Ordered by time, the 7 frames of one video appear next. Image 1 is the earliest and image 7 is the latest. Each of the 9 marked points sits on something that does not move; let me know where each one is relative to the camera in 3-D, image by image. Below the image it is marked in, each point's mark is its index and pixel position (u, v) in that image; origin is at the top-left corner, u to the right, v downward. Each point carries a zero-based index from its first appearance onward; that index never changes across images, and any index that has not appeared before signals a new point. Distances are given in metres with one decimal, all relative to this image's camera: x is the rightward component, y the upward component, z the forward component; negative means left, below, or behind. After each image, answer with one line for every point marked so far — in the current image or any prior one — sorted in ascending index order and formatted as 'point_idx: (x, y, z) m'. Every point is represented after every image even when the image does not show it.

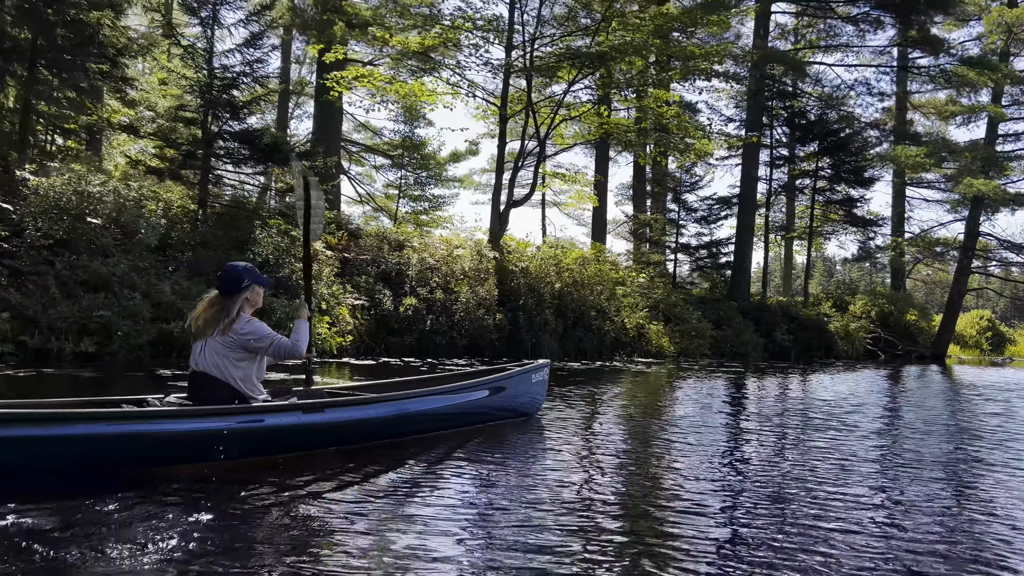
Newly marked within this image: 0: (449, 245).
0: (-1.1, +0.7, +13.2) m
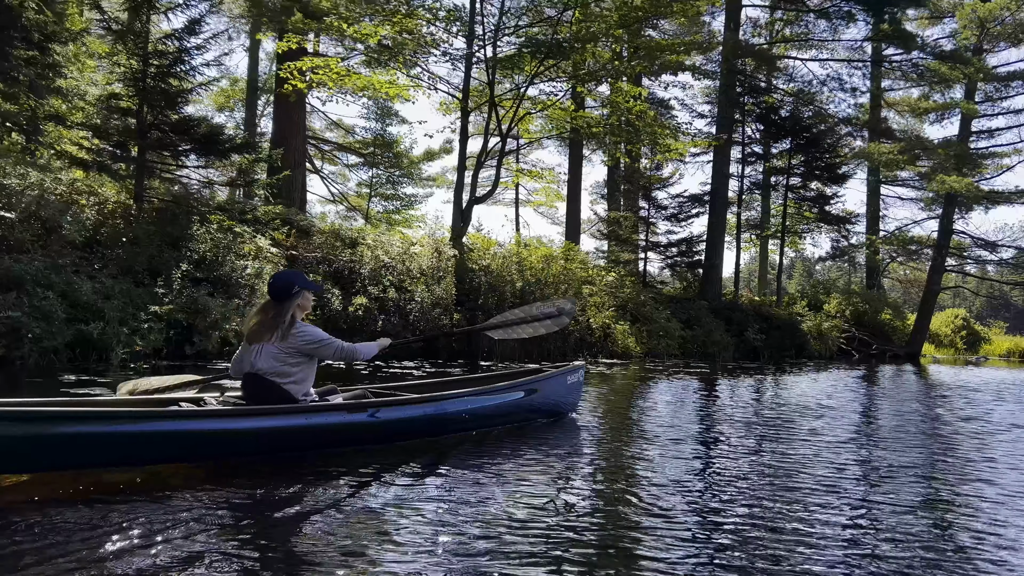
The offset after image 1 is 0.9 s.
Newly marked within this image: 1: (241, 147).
0: (-1.7, +0.7, +12.7) m
1: (-3.6, +1.9, +10.6) m
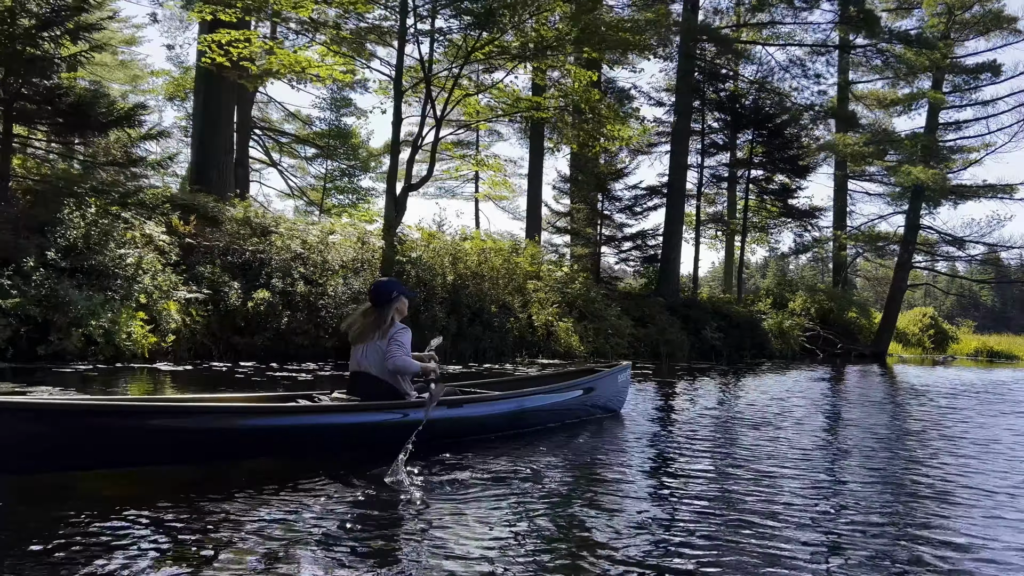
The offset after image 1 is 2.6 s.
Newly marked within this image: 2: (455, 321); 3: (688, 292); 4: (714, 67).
0: (-2.7, +0.8, +11.6) m
1: (-4.5, +2.0, +9.4) m
2: (-0.9, -0.5, +12.1) m
3: (+4.3, -0.1, +19.9) m
4: (+4.8, +5.2, +19.1) m
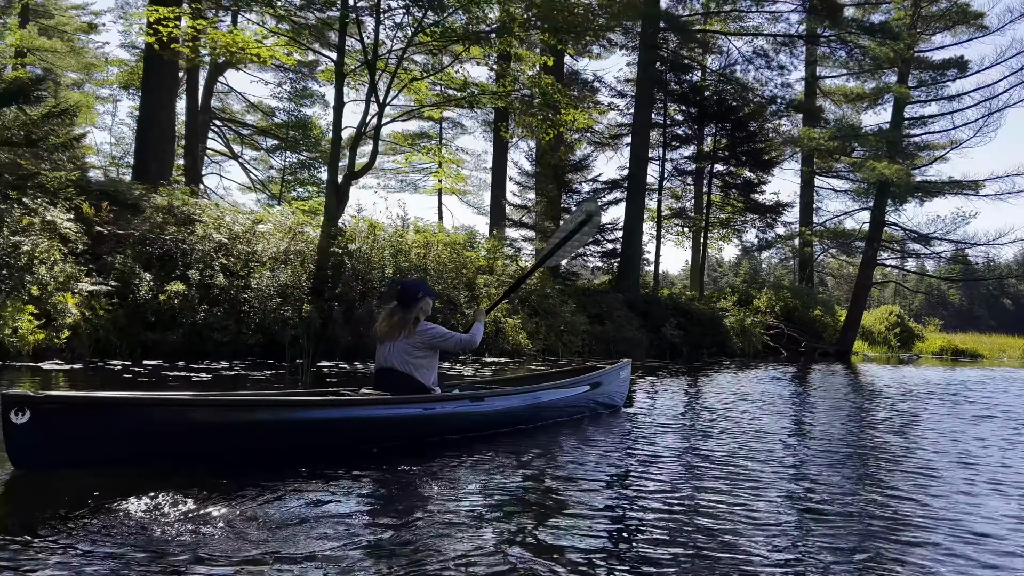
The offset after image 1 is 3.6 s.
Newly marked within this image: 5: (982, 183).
0: (-3.5, +0.9, +10.9) m
1: (-5.2, +2.1, +8.6) m
2: (-1.7, -0.4, +11.4) m
3: (+3.3, 0.0, +19.3) m
4: (+3.8, +5.3, +18.6) m
5: (+11.5, +2.6, +19.7) m
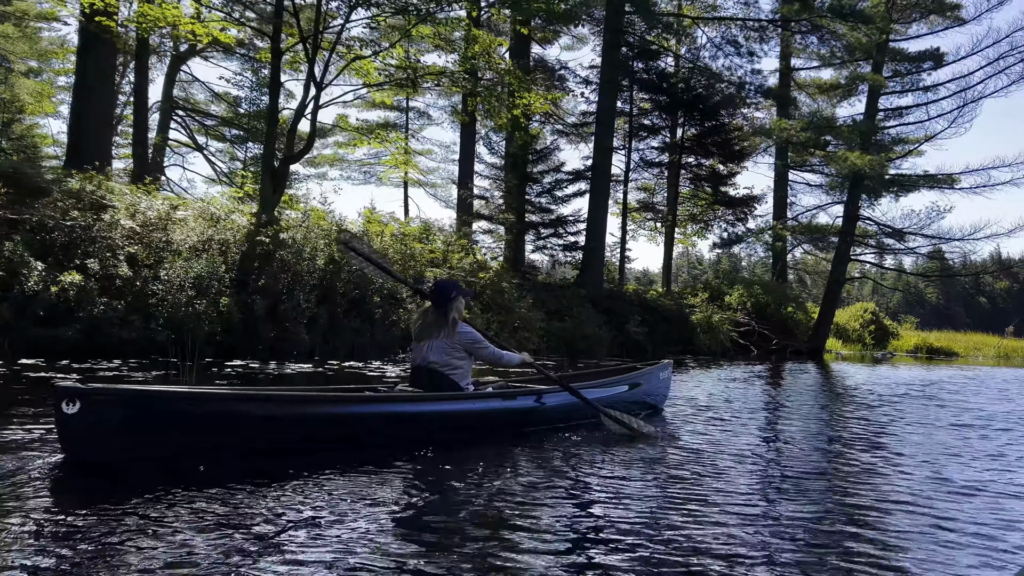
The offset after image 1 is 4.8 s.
0: (-4.2, +1.0, +10.0) m
1: (-5.9, +2.1, +7.7) m
2: (-2.4, -0.3, +10.6) m
3: (+2.4, +0.1, +18.6) m
4: (+2.9, +5.4, +17.9) m
5: (+10.6, +2.6, +19.2) m
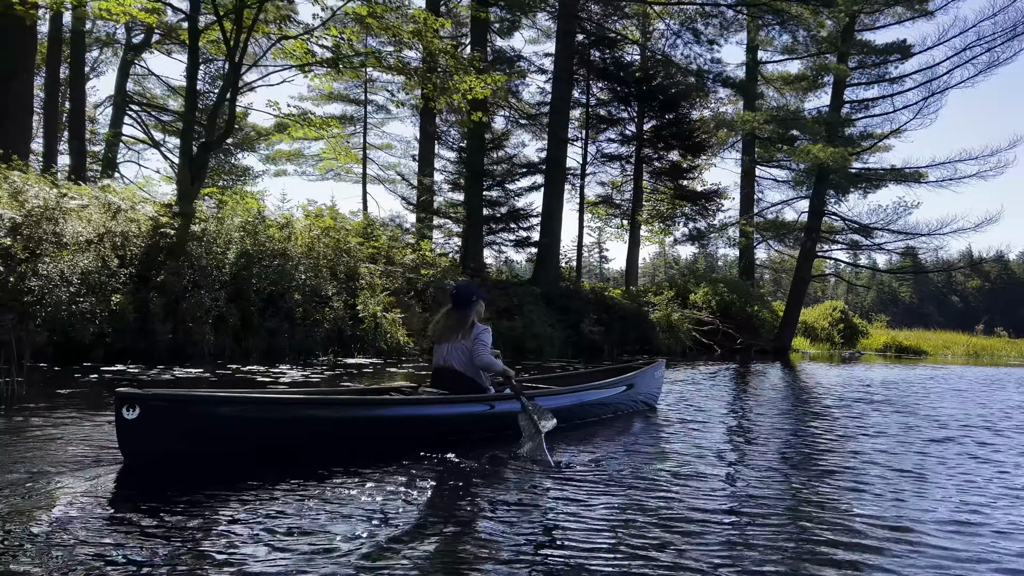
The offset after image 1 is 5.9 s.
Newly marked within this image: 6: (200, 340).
0: (-5.1, +1.0, +9.1) m
1: (-6.7, +2.2, +6.7) m
2: (-3.2, -0.3, +9.7) m
3: (+1.3, +0.2, +17.9) m
4: (+1.9, +5.5, +17.1) m
5: (+9.5, +2.7, +18.7) m
6: (-3.5, -0.6, +9.3) m
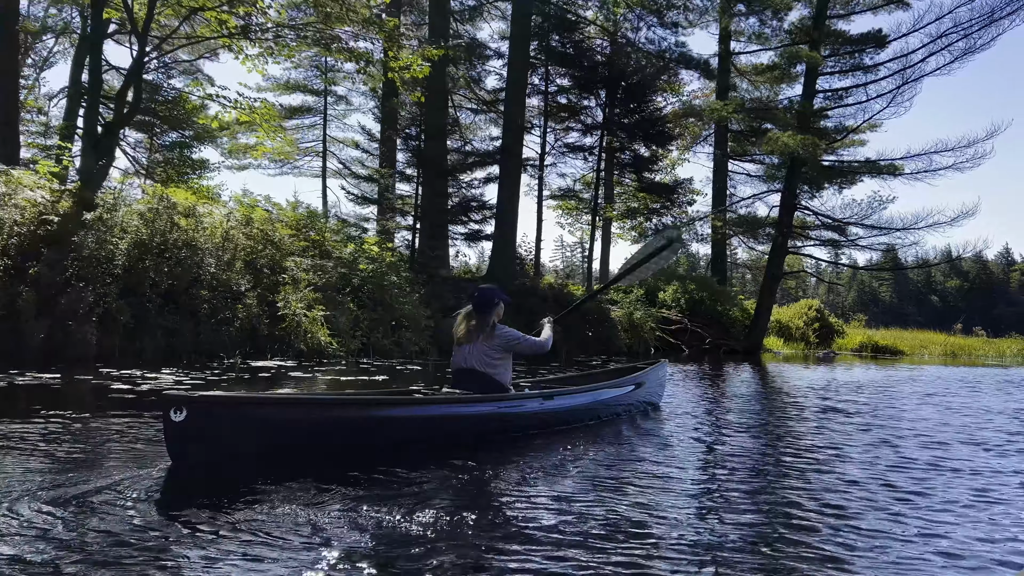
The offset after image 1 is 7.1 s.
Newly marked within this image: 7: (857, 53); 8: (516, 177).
0: (-5.8, +1.1, +8.0) m
1: (-7.4, +2.2, +5.7) m
2: (-4.0, -0.2, +8.7) m
3: (+0.4, +0.2, +17.0) m
4: (+1.0, +5.5, +16.2) m
5: (+8.6, +2.8, +17.9) m
6: (-4.3, -0.5, +8.3) m
7: (+7.9, +5.5, +18.5) m
8: (0.0, +2.1, +15.6) m
